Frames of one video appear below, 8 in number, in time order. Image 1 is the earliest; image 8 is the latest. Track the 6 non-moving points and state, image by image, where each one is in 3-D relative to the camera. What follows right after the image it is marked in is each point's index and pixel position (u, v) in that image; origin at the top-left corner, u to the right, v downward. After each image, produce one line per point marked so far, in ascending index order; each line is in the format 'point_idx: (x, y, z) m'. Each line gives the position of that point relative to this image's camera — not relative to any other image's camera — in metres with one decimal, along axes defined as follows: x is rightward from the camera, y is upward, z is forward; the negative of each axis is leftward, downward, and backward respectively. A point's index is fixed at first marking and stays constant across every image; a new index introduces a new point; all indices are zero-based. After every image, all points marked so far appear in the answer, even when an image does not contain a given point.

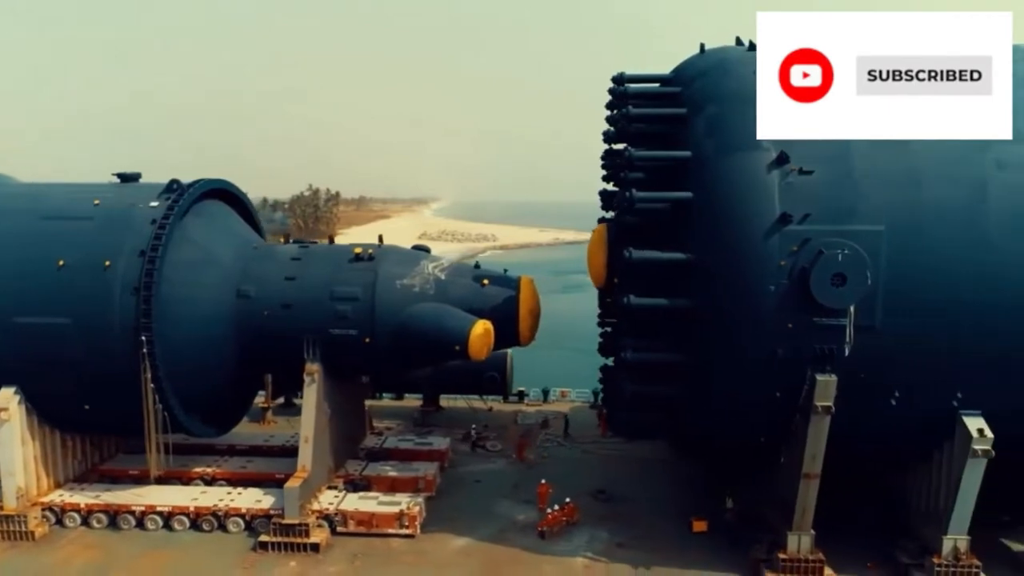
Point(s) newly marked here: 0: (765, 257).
0: (+2.9, +0.4, +9.9) m
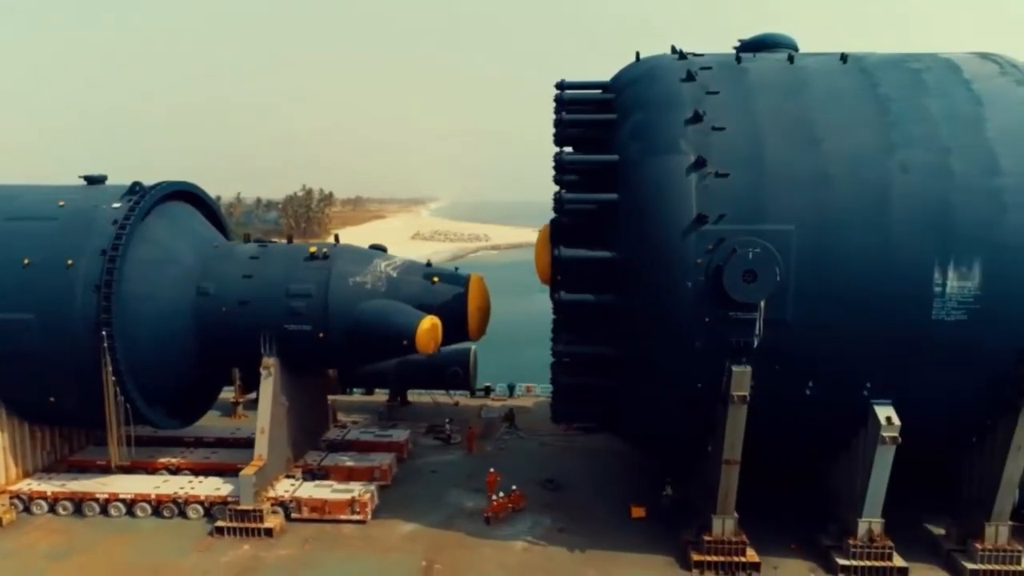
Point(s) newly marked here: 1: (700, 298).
0: (+2.1, +0.4, +10.5) m
1: (+2.3, -0.1, +10.5) m
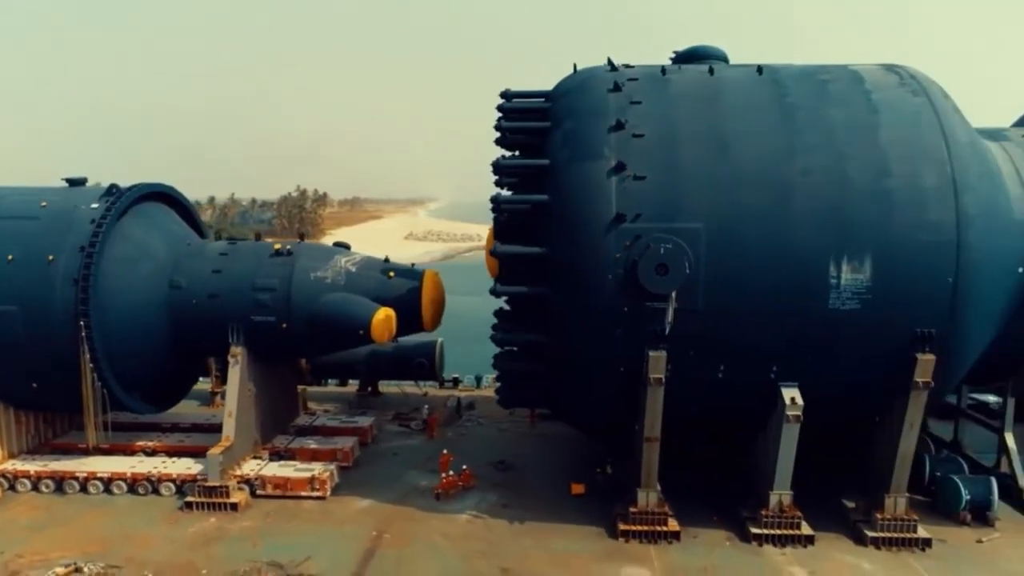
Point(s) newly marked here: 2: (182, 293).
0: (+1.2, +0.5, +11.6) m
1: (+1.5, 0.0, +11.6) m
2: (-5.6, -0.1, +14.4) m
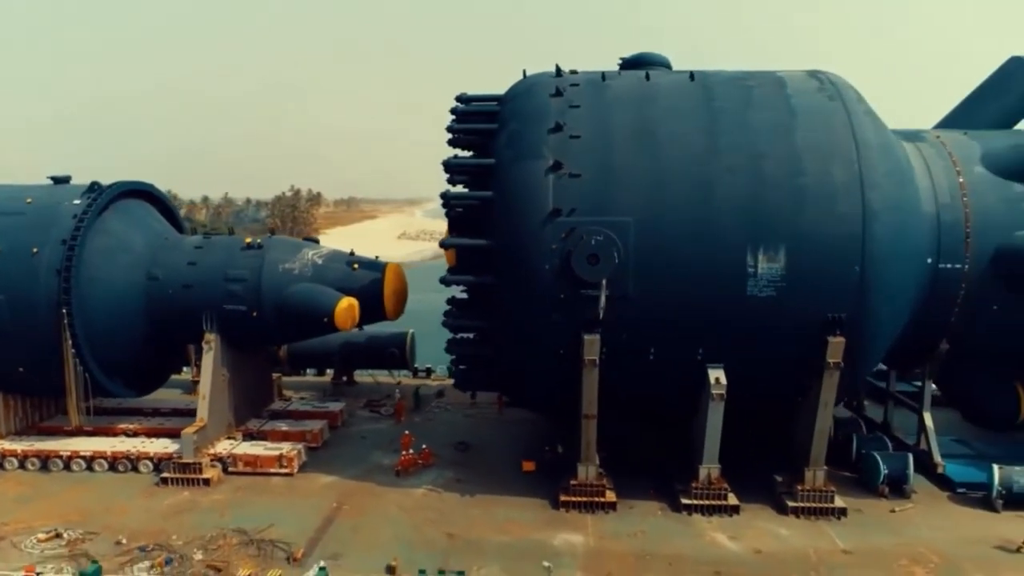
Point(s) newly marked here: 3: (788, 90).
0: (+0.4, +0.7, +12.6) m
1: (+0.6, +0.2, +12.6) m
2: (-6.4, +0.1, +15.5) m
3: (+4.4, +3.1, +13.4) m
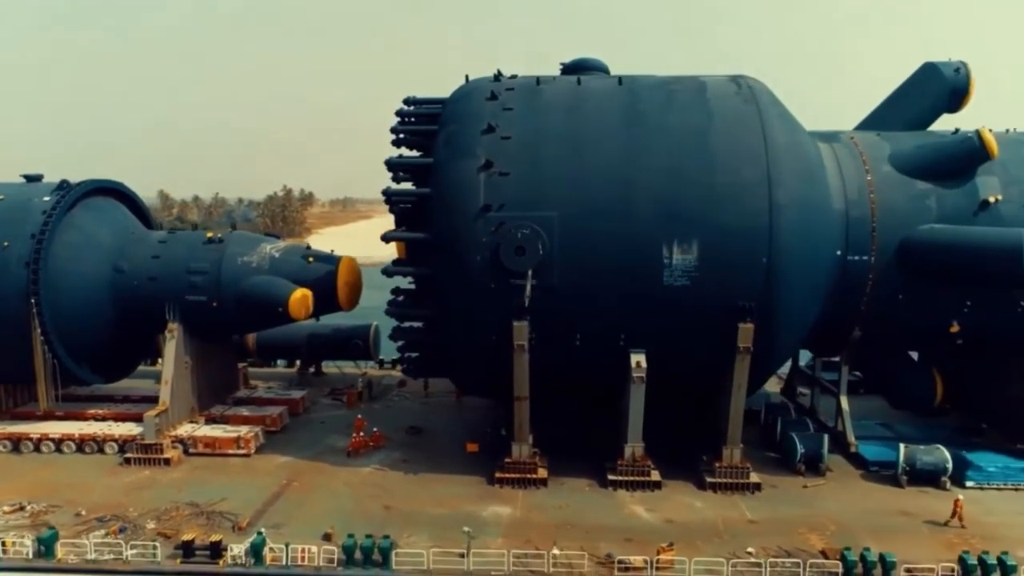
0: (-0.6, +0.8, +13.5) m
1: (-0.4, +0.3, +13.6) m
2: (-7.5, +0.2, +16.4) m
3: (+3.3, +3.3, +14.4) m
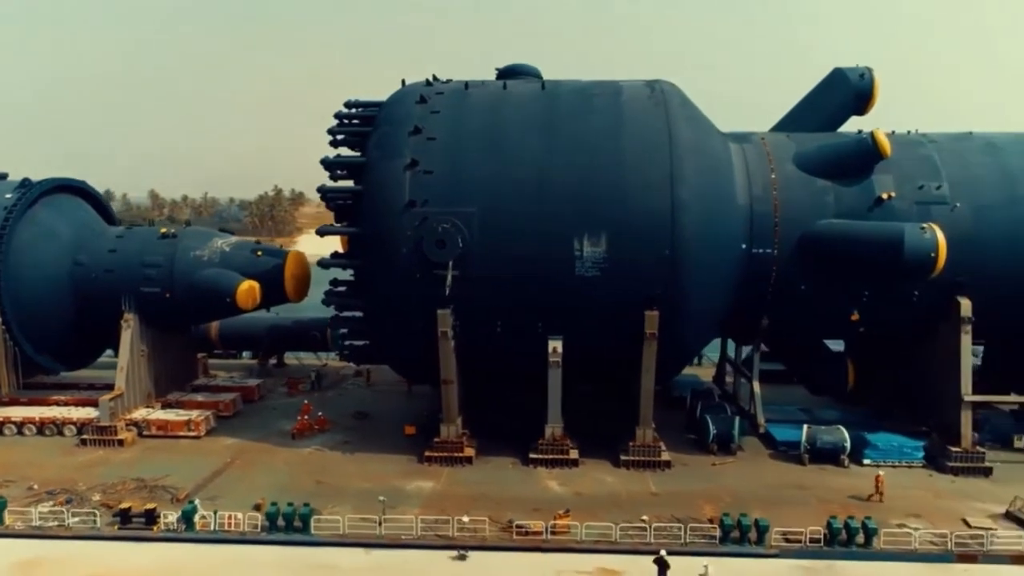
0: (-1.9, +1.0, +14.6) m
1: (-1.7, +0.5, +14.6) m
2: (-8.8, +0.4, +17.4) m
3: (+2.0, +3.5, +15.4) m
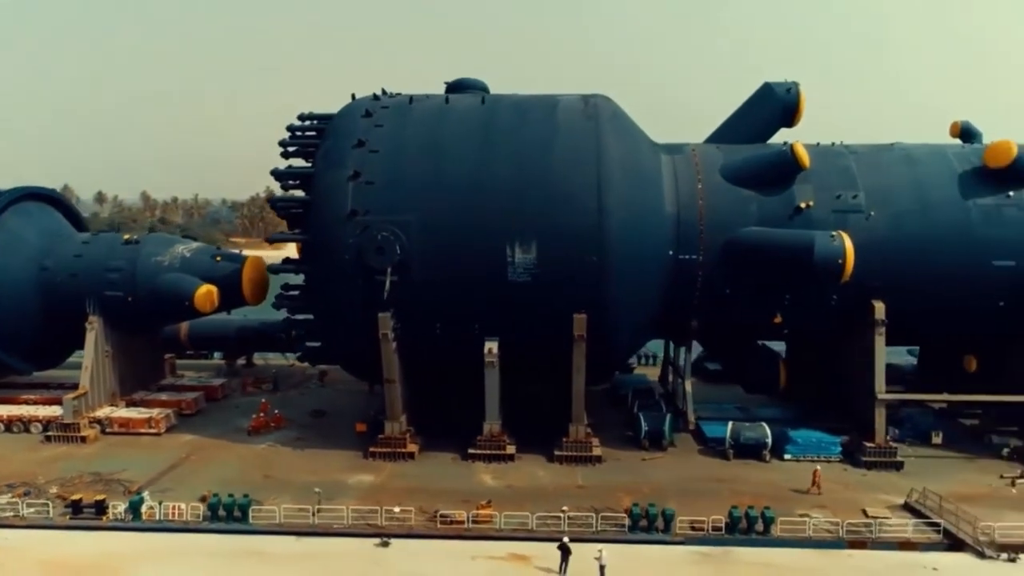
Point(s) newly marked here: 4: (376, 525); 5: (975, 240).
0: (-3.1, +0.9, +15.4) m
1: (-2.9, +0.4, +15.4) m
2: (-10.0, +0.3, +18.2) m
3: (+0.8, +3.4, +16.3) m
4: (-2.1, -3.6, +12.8) m
5: (+8.7, +0.9, +16.0) m
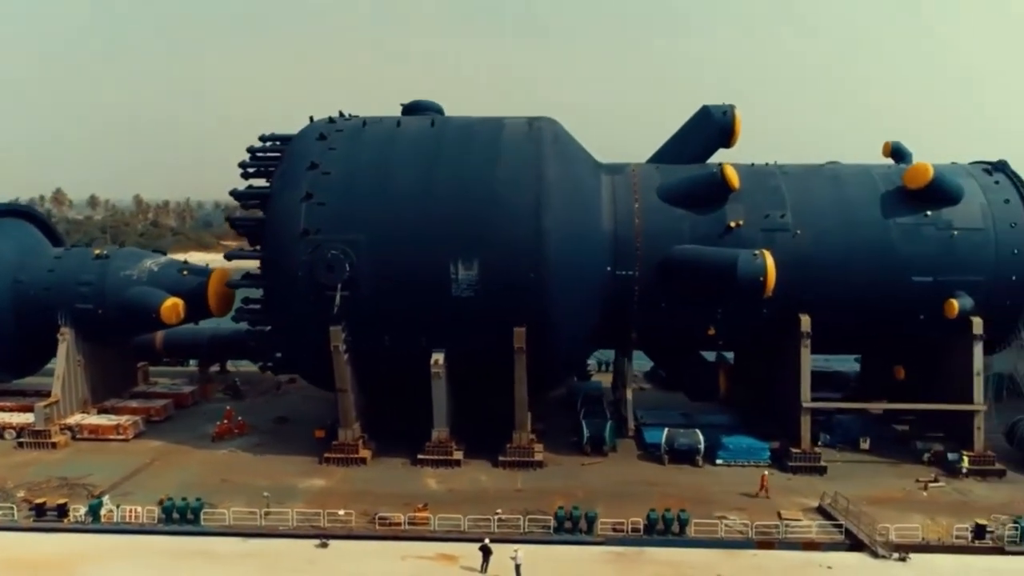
0: (-4.2, +0.6, +16.3) m
1: (-3.9, +0.1, +16.3) m
2: (-11.1, 0.0, +19.1) m
3: (-0.2, +3.1, +17.2) m
4: (-3.1, -3.9, +13.7) m
5: (+7.6, +0.6, +16.9) m
